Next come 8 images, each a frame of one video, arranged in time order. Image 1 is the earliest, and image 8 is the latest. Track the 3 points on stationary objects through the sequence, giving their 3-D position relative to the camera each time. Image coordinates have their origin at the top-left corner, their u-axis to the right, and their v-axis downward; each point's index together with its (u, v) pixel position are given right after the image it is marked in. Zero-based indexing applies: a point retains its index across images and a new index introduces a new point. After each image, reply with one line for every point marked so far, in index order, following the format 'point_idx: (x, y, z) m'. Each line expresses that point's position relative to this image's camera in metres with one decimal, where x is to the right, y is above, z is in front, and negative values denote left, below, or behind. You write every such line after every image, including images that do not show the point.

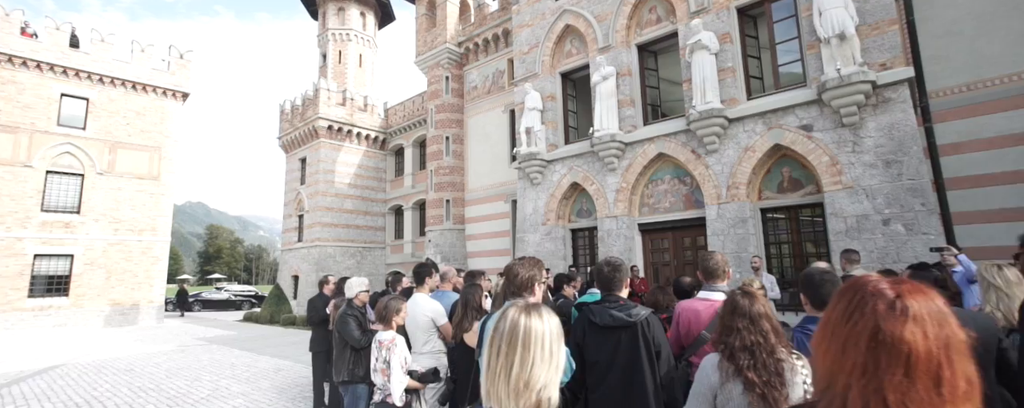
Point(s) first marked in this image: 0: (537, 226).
0: (+0.6, -0.6, +13.2) m
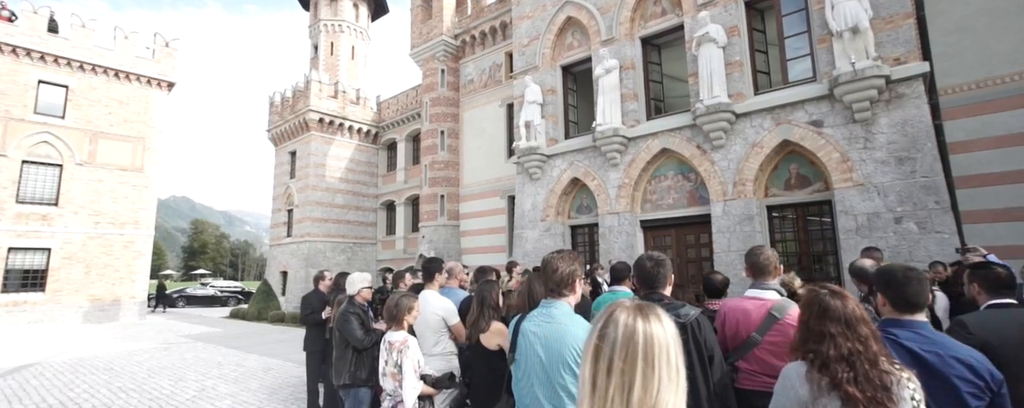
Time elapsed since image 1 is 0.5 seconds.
0: (+0.6, -0.5, +12.9) m
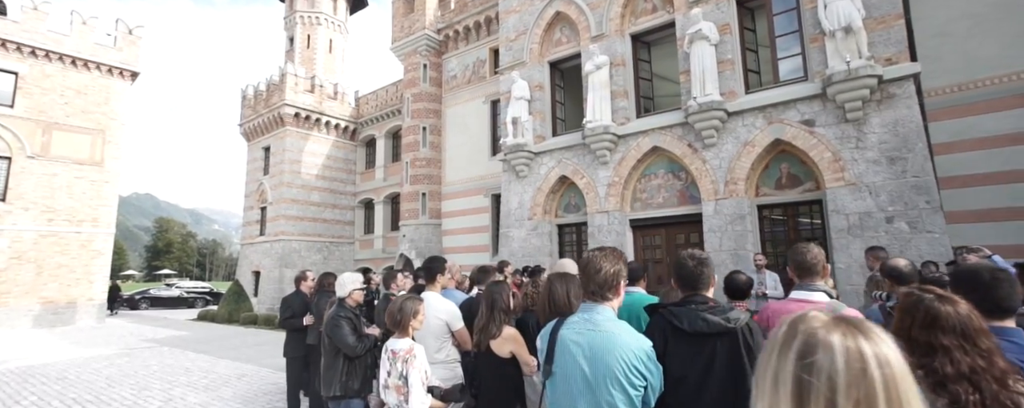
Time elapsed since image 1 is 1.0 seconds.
0: (+0.3, -0.4, +12.6) m
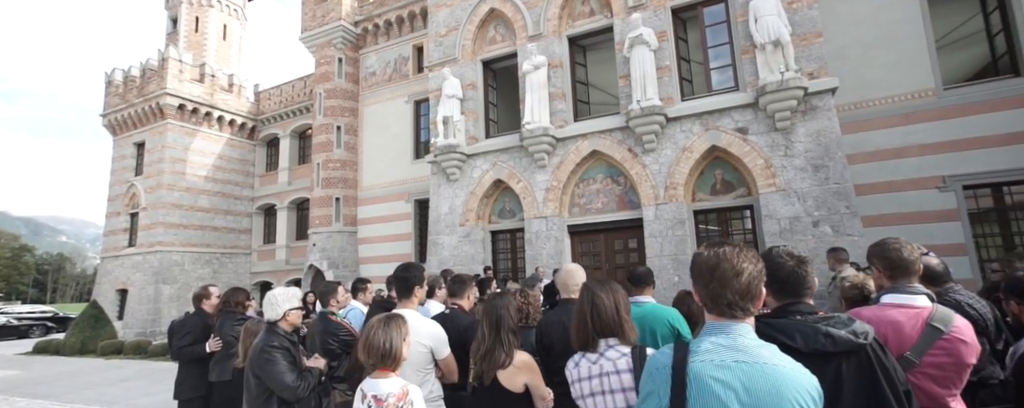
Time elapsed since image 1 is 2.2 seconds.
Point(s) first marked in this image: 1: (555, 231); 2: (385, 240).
0: (-1.4, -0.6, +11.8) m
1: (+0.9, -0.6, +10.8) m
2: (-3.8, -1.1, +15.1) m
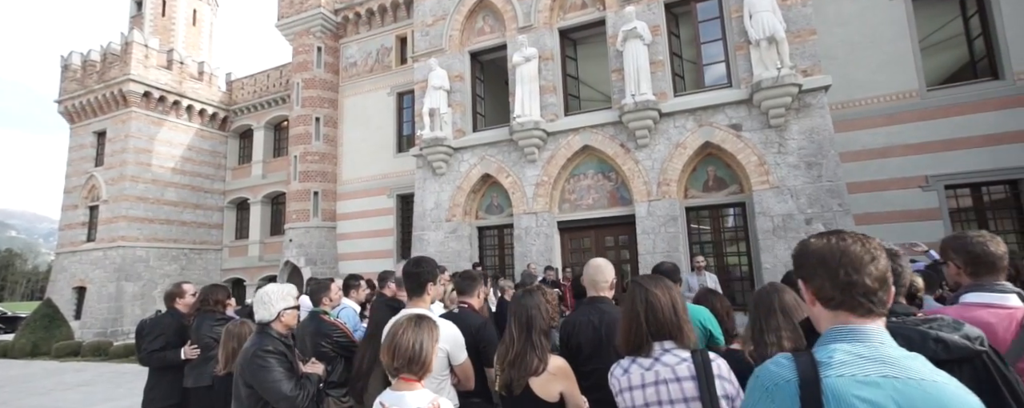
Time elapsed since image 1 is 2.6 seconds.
0: (-1.6, -0.4, +11.5) m
1: (+0.7, -0.5, +10.6) m
2: (-4.2, -0.9, +14.6) m
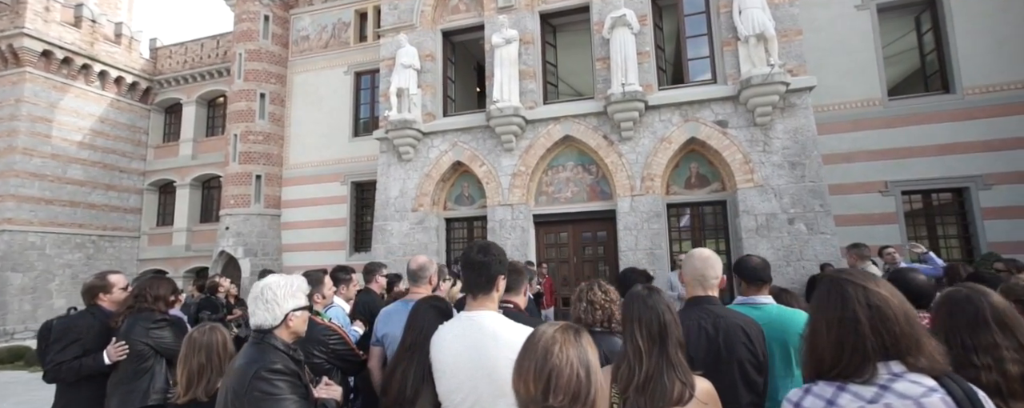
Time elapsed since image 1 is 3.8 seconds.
0: (-2.2, -0.2, +10.6) m
1: (+0.2, -0.3, +10.0) m
2: (-5.2, -0.6, +13.4) m
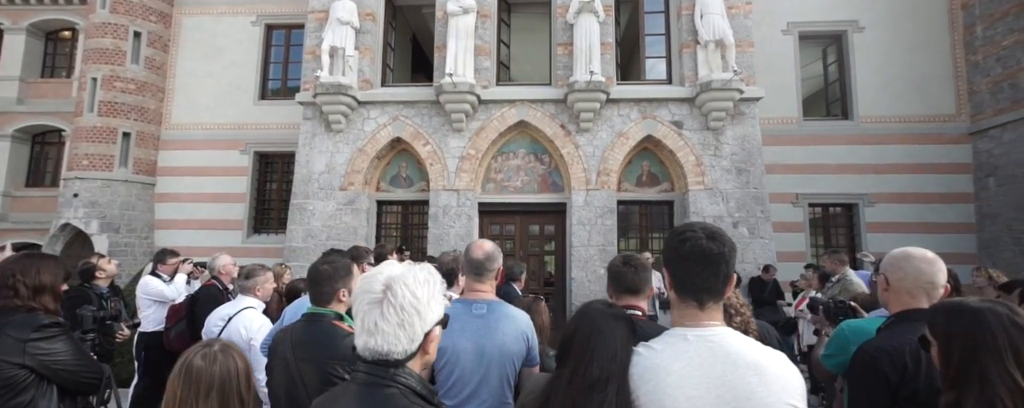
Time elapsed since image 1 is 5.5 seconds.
0: (-3.3, +0.2, +9.1) m
1: (-0.8, -0.1, +9.1) m
2: (-6.8, +0.1, +11.1) m
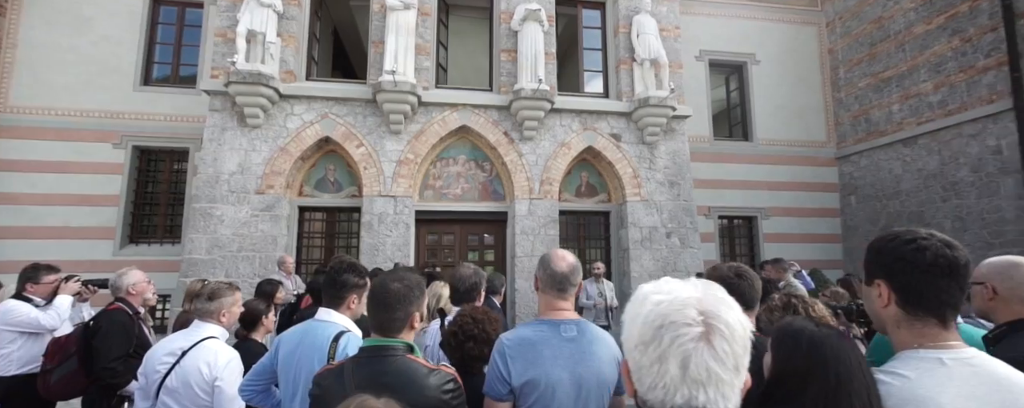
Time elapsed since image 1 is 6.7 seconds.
0: (-4.2, +0.1, +7.9) m
1: (-1.8, -0.2, +8.4) m
2: (-8.1, 0.0, +9.1) m
